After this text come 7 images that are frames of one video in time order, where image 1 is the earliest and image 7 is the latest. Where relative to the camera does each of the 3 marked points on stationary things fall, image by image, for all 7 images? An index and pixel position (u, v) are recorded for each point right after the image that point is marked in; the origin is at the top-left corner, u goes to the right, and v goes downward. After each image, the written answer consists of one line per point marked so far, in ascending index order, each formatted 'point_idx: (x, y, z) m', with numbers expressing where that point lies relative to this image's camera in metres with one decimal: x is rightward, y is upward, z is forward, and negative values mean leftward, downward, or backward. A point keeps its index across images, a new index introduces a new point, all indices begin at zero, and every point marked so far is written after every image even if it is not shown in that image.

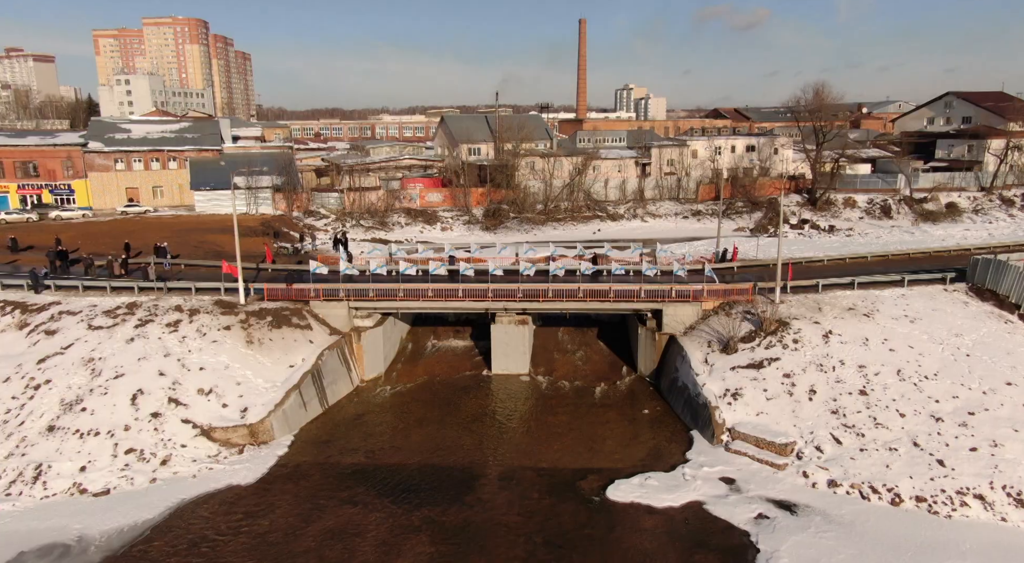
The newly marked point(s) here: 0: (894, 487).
0: (+10.5, -5.6, +18.9) m
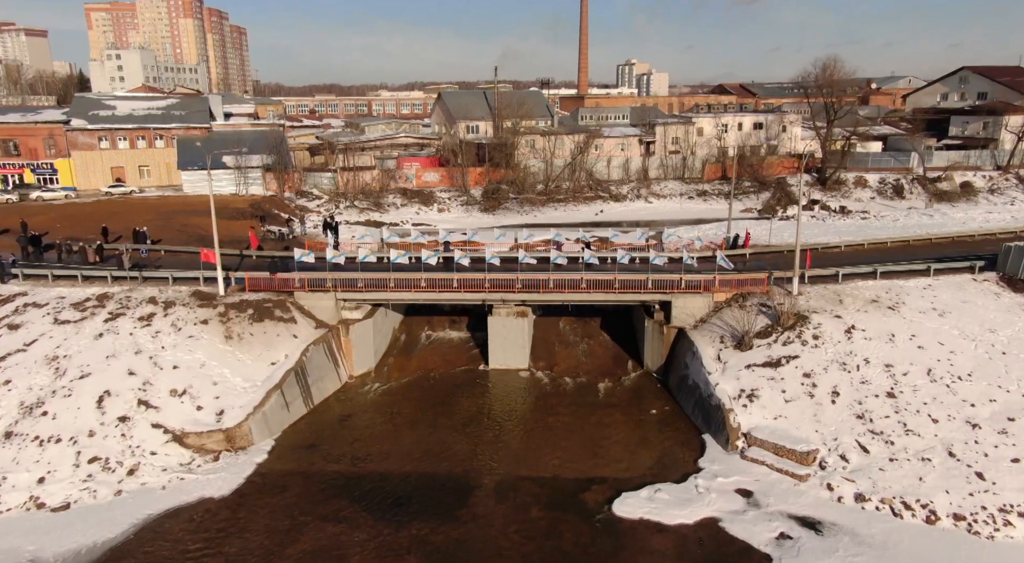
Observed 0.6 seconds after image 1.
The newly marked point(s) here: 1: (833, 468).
0: (+10.4, -5.5, +17.3) m
1: (+8.7, -5.1, +18.8) m
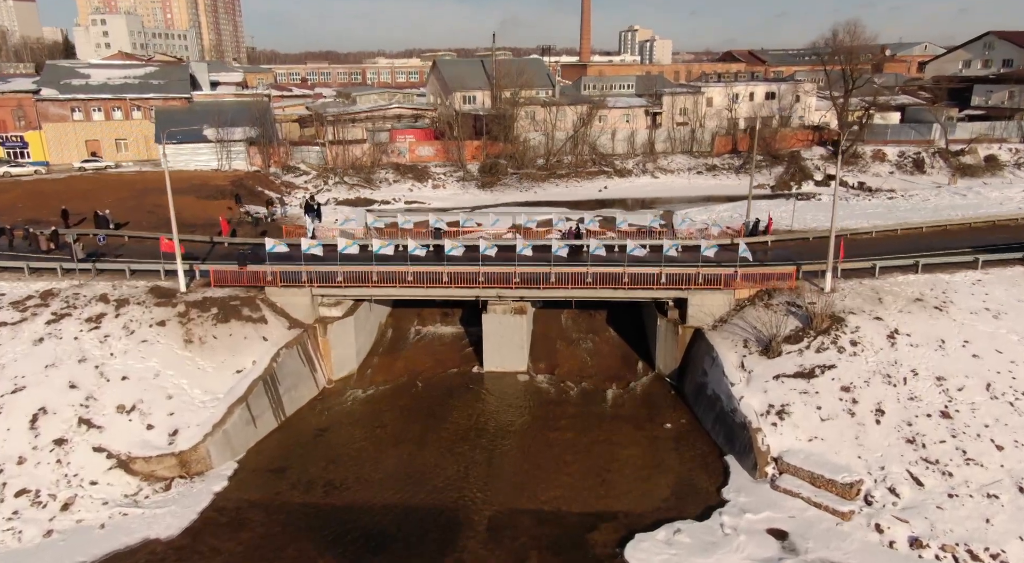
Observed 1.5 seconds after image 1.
0: (+10.3, -5.7, +14.6) m
1: (+8.6, -5.2, +16.1) m
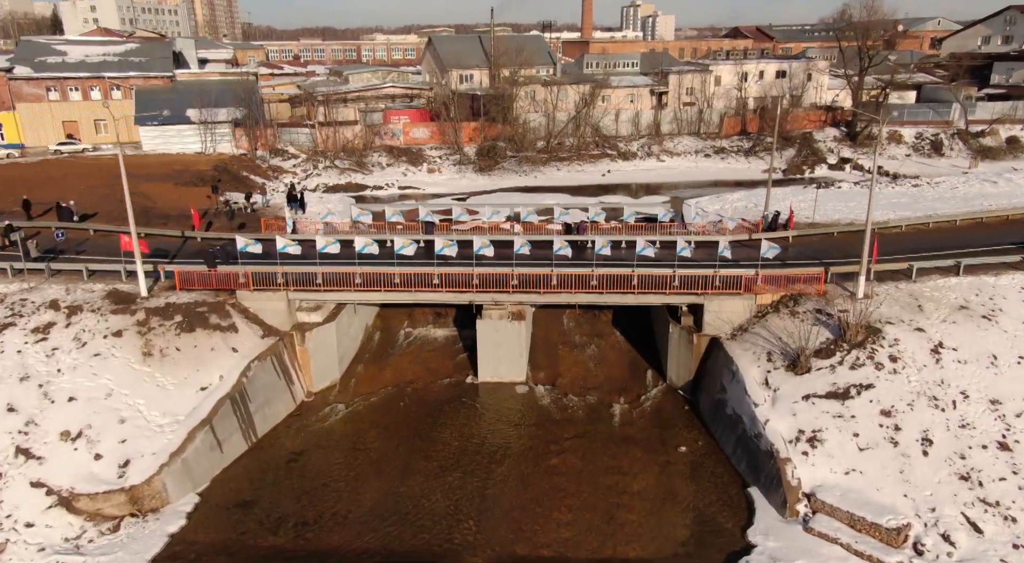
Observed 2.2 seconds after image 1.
0: (+10.2, -6.1, +12.5) m
1: (+8.5, -5.5, +14.0) m
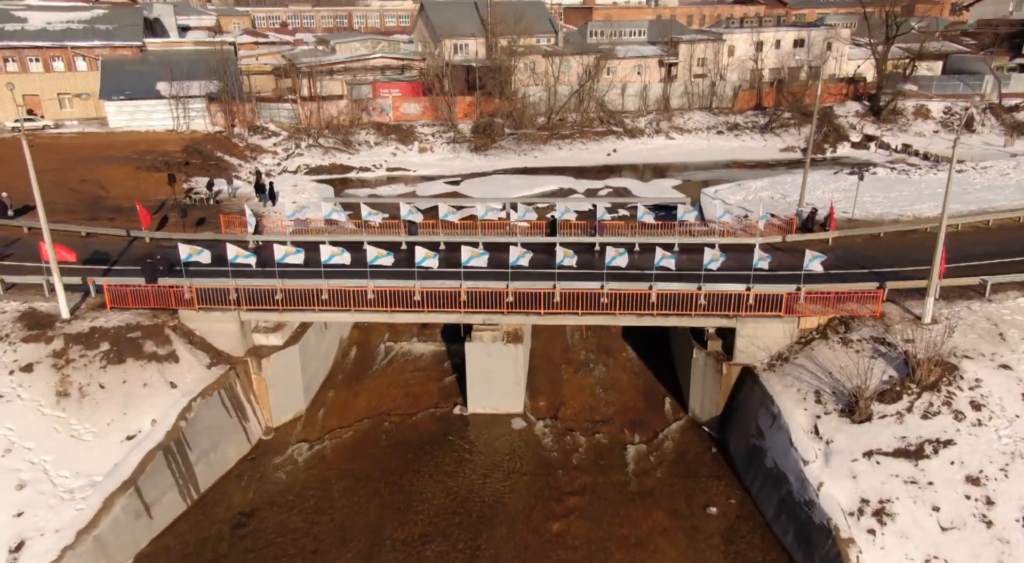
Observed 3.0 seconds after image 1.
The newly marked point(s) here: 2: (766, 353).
0: (+10.1, -6.9, +9.3) m
1: (+8.4, -6.3, +10.7) m
2: (+6.5, -1.8, +17.6) m
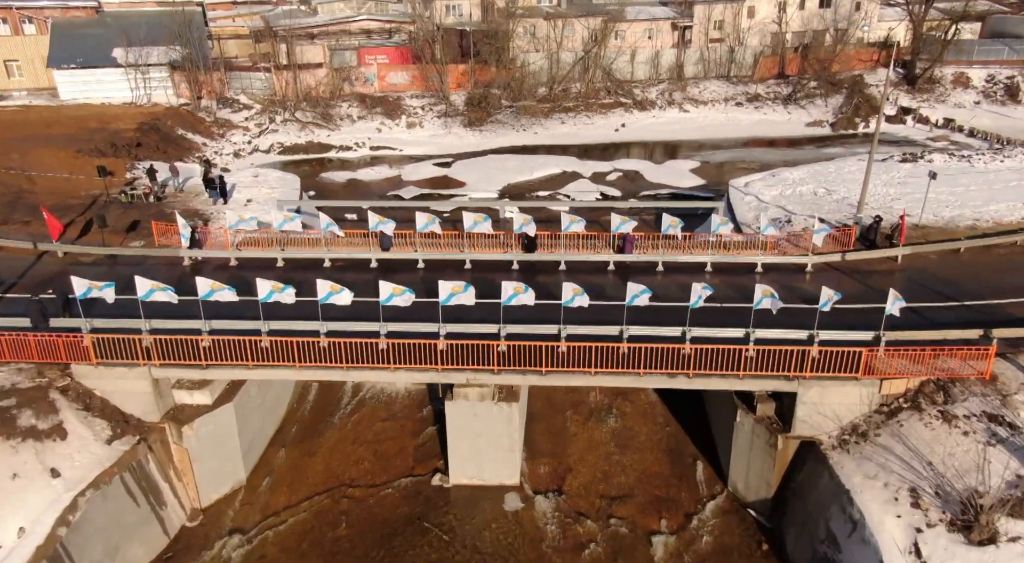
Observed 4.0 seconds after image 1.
0: (+9.9, -8.3, +5.4) m
1: (+8.2, -7.6, +6.8) m
2: (+6.3, -2.8, +13.5) m
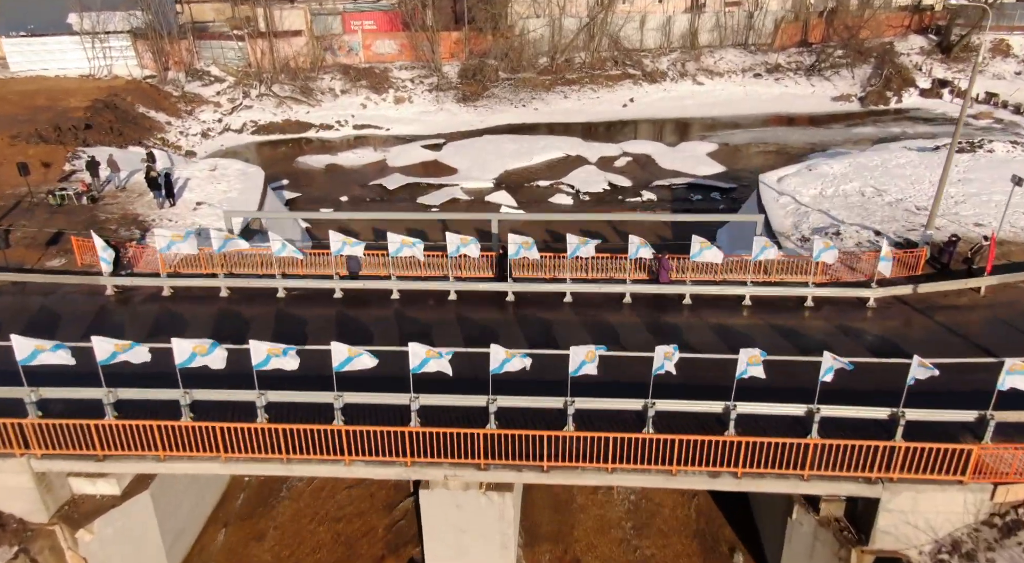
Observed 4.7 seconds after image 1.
0: (+9.8, -9.7, +2.5) m
1: (+8.1, -9.0, +3.9) m
2: (+6.2, -3.8, +10.2) m
